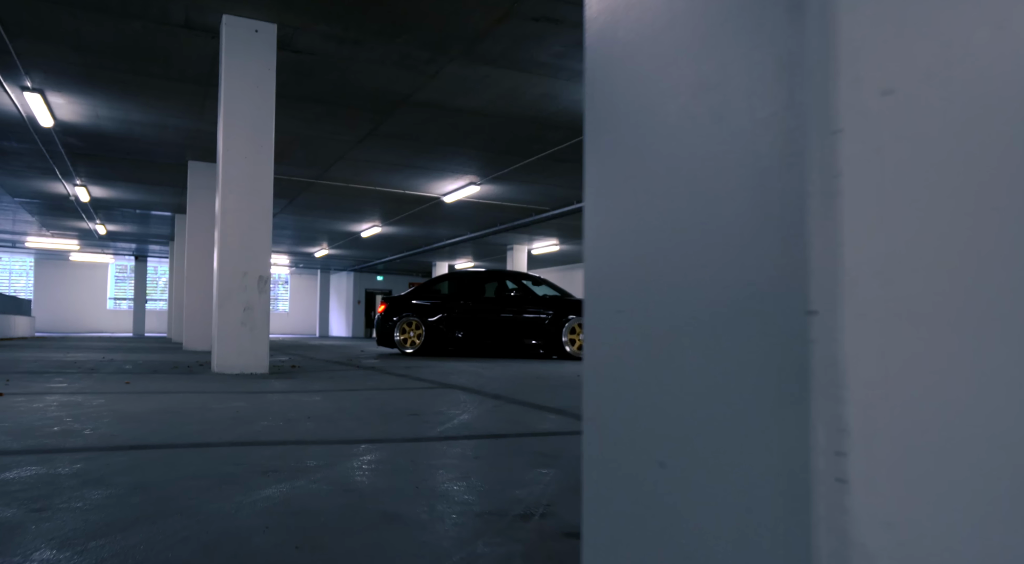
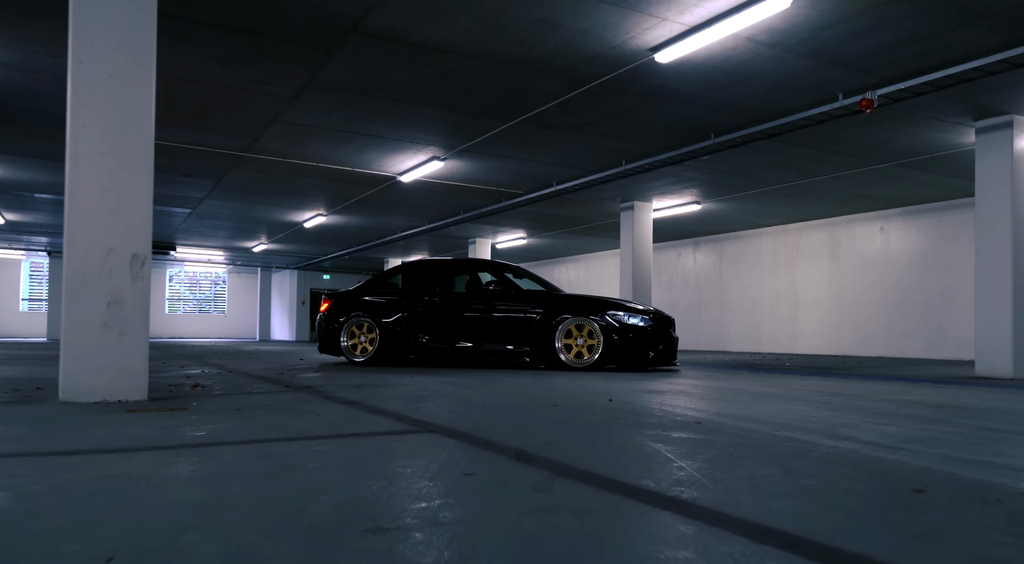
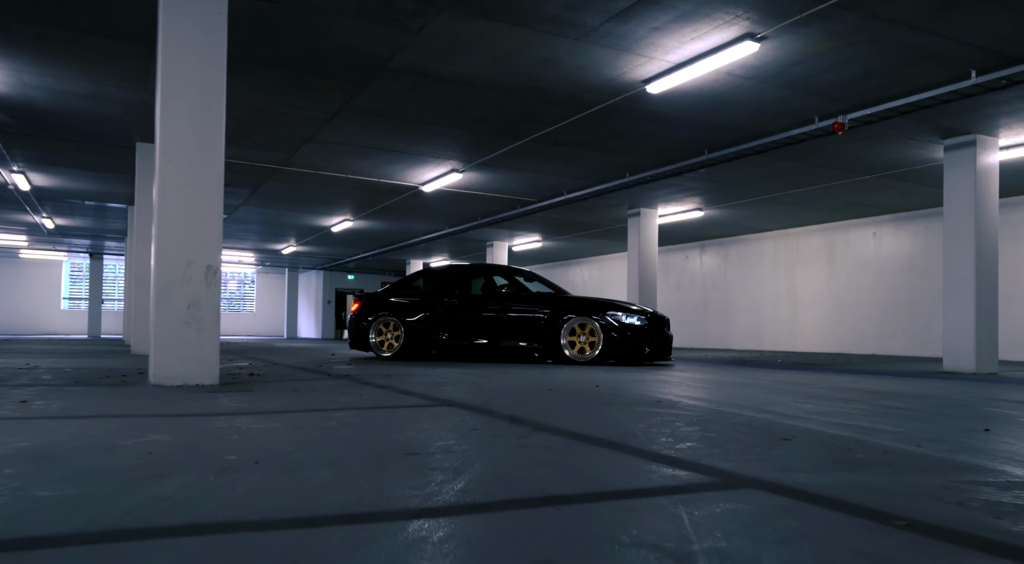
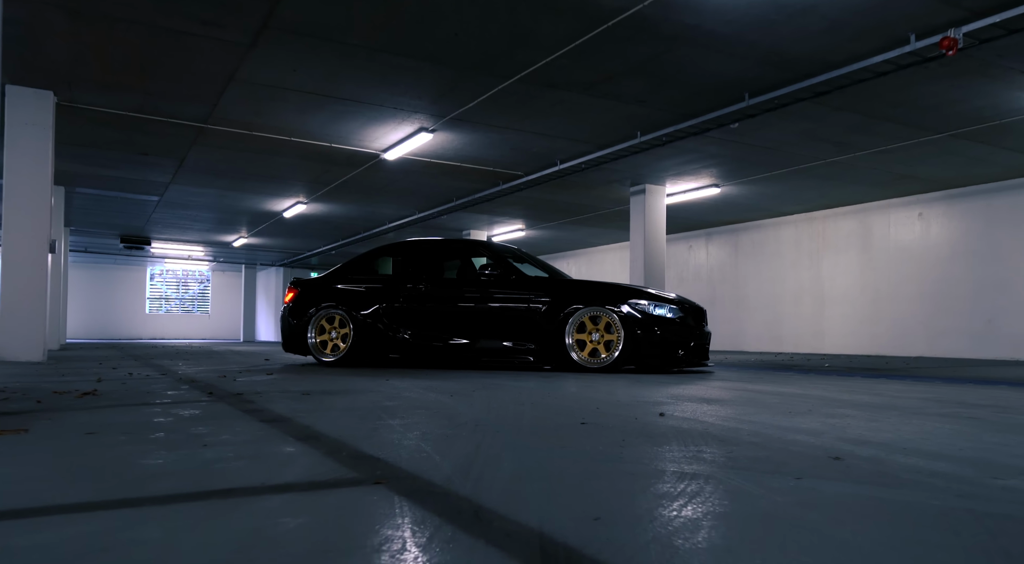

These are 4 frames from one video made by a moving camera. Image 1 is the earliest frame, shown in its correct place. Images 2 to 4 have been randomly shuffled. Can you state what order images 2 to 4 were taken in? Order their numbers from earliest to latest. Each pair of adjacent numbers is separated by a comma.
3, 2, 4
